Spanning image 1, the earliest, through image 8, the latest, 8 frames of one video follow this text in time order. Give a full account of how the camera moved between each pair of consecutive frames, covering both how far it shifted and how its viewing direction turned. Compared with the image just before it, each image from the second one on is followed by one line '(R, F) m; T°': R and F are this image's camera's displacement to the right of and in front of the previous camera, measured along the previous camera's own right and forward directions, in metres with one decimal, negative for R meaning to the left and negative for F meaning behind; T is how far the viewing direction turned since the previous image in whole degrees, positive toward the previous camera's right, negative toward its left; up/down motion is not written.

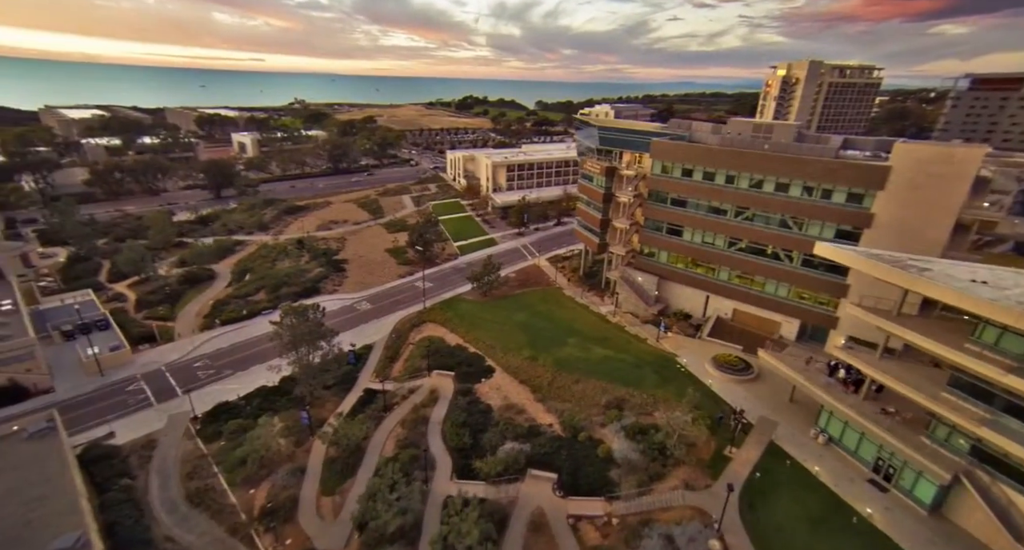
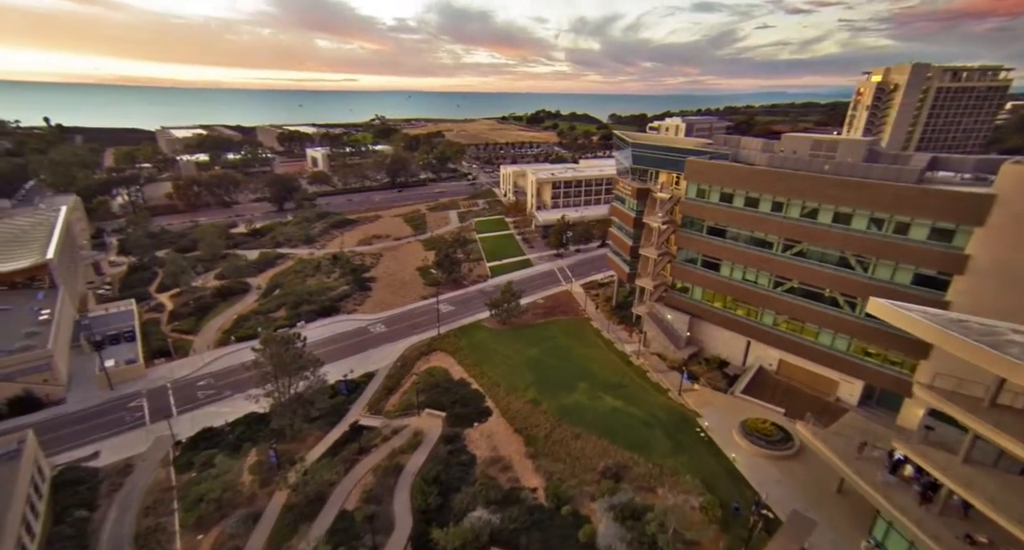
(+6.4, +5.3) m; -8°
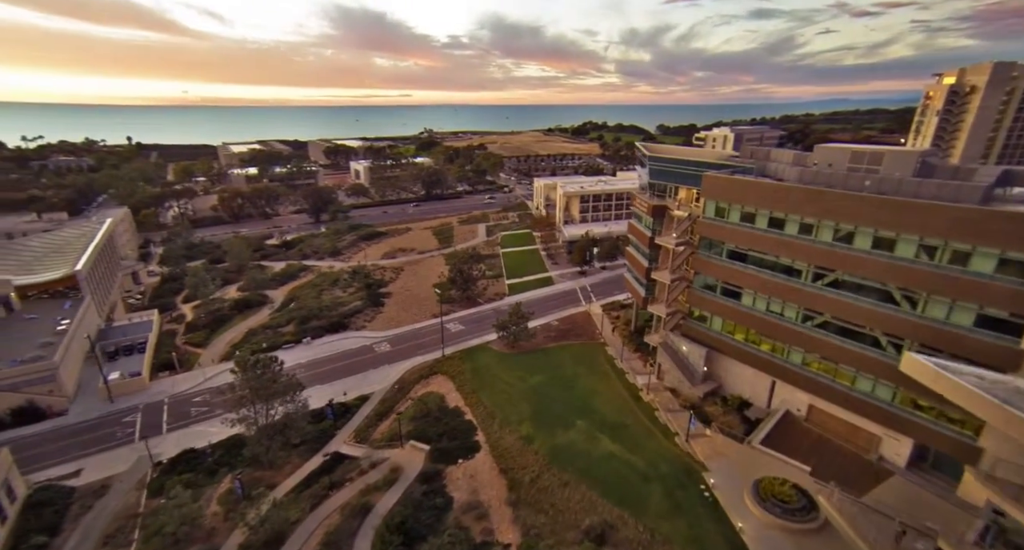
(+4.9, +3.7) m; -6°
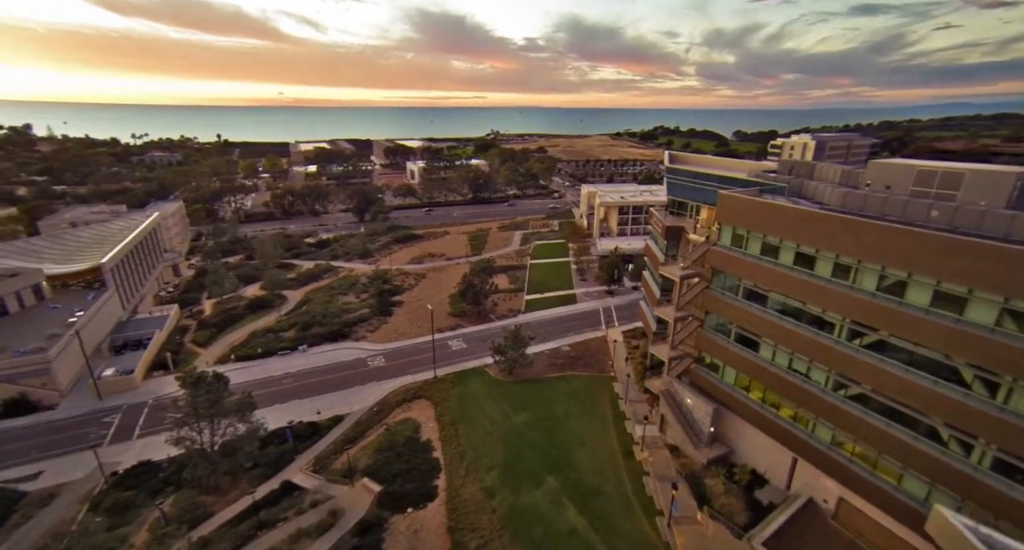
(+7.4, +6.1) m; -8°
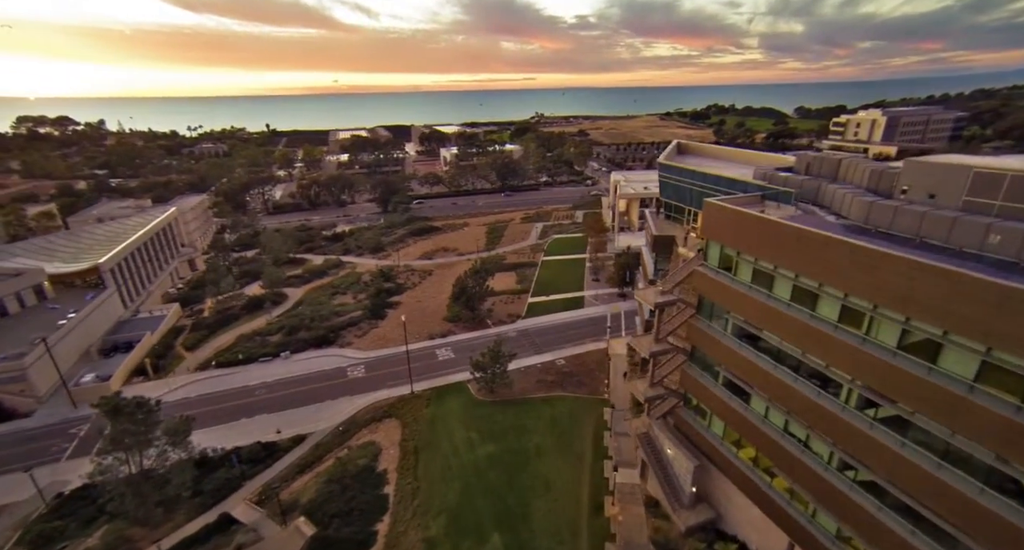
(+7.3, +6.2) m; -6°
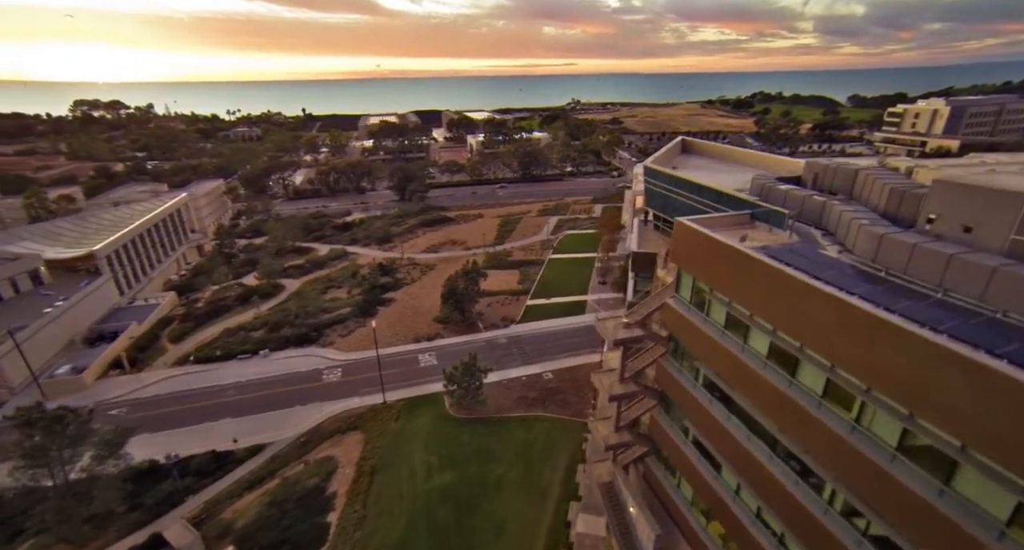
(+5.6, +4.8) m; -4°
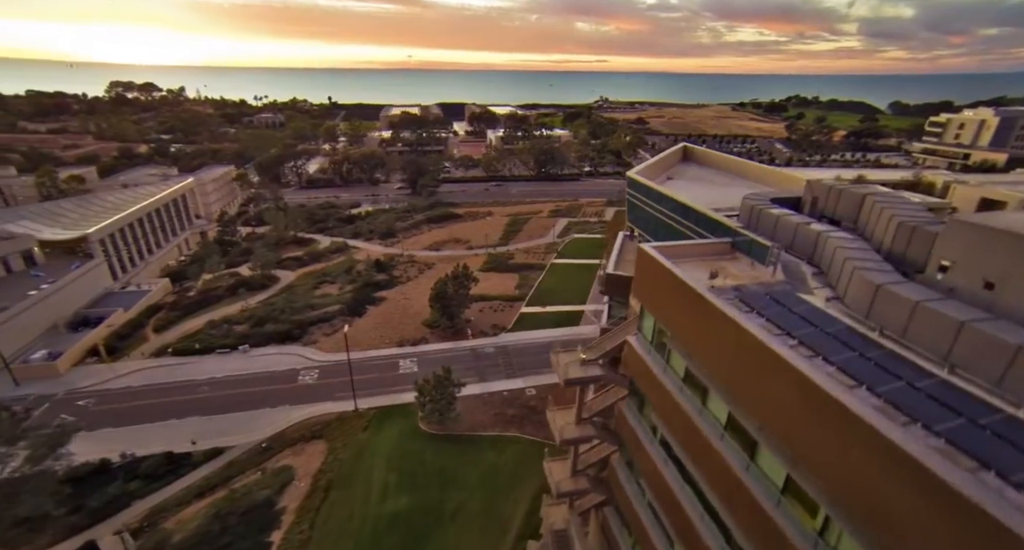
(+3.8, +3.2) m; -2°
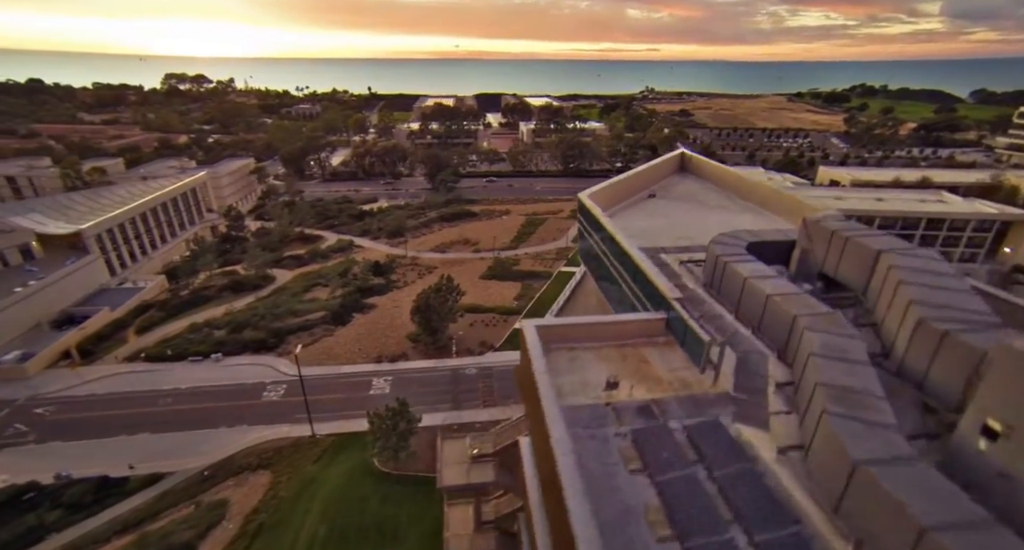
(+6.4, +6.1) m; -5°
